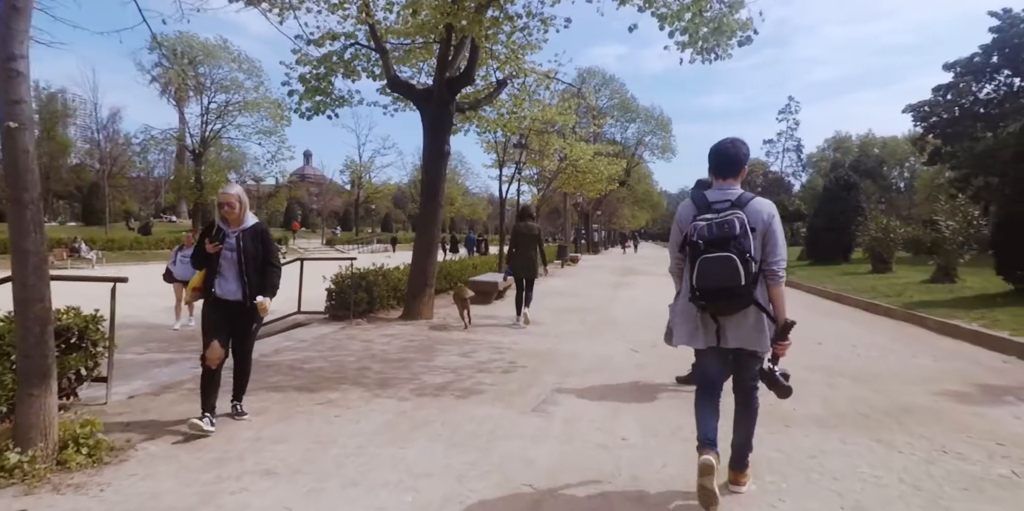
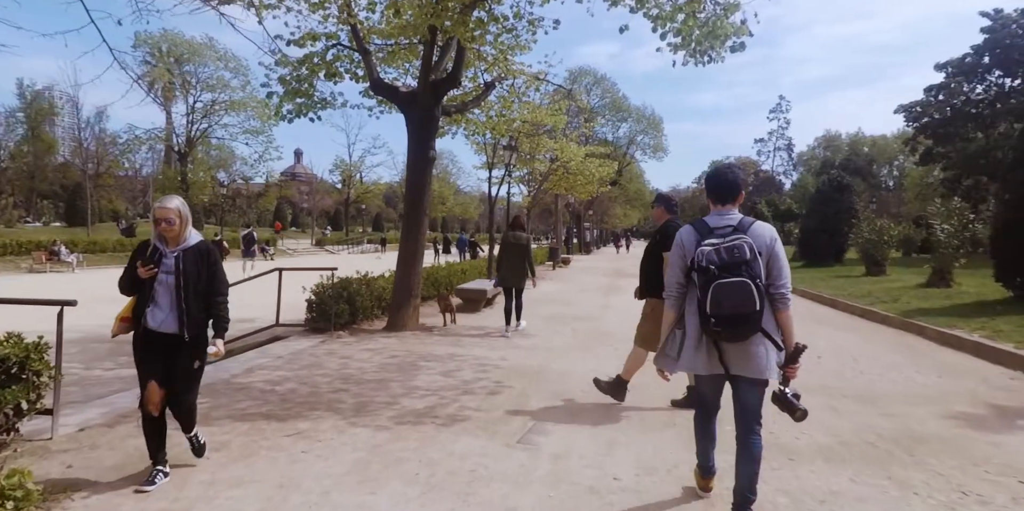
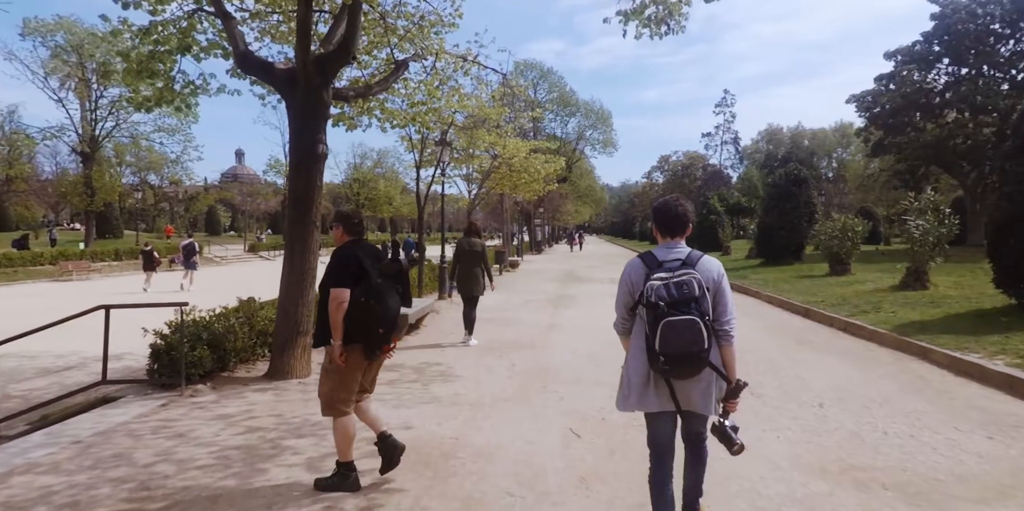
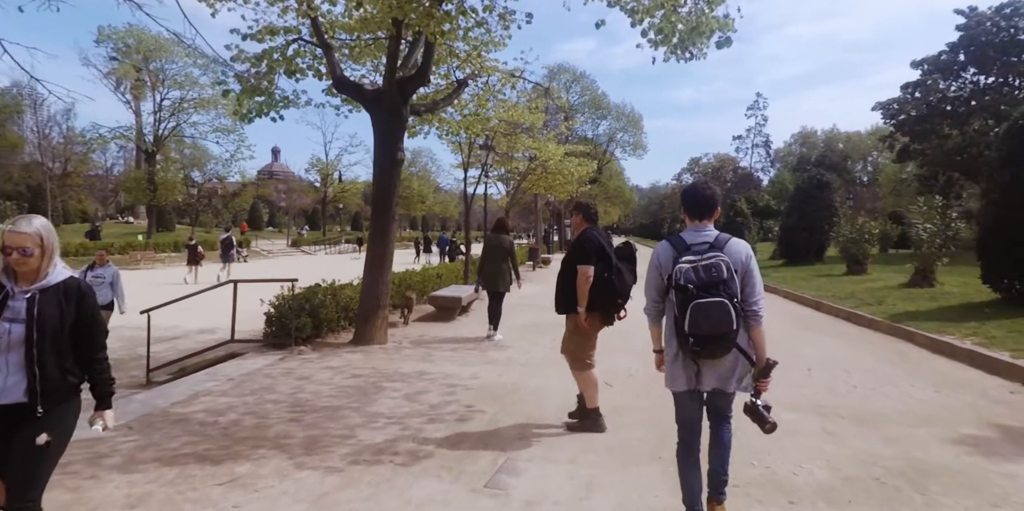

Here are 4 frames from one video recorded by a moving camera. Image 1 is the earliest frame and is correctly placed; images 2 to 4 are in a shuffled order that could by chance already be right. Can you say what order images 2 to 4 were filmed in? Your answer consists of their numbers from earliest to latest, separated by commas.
2, 4, 3
